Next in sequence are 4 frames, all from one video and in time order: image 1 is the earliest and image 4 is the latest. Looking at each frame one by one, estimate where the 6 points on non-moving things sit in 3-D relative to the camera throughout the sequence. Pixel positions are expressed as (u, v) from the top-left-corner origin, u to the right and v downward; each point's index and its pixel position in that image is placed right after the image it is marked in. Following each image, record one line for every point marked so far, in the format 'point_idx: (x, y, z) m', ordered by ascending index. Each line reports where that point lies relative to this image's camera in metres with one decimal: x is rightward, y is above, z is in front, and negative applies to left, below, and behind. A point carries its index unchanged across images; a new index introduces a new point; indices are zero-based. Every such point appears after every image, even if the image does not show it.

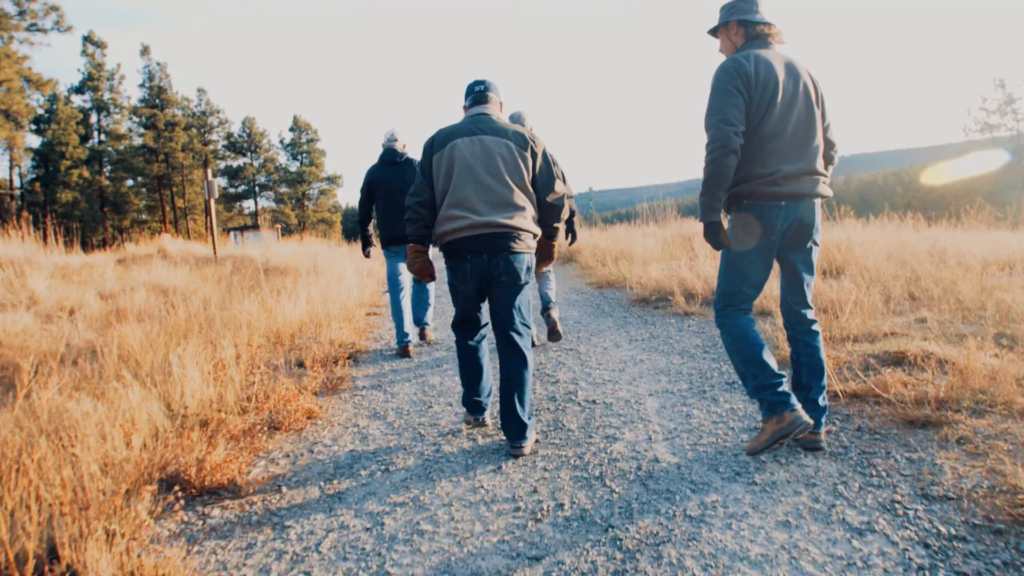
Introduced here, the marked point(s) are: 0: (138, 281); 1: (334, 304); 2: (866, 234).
0: (-5.7, +0.1, +10.6) m
1: (-1.9, -0.2, +7.4) m
2: (+5.0, +0.8, +9.7) m
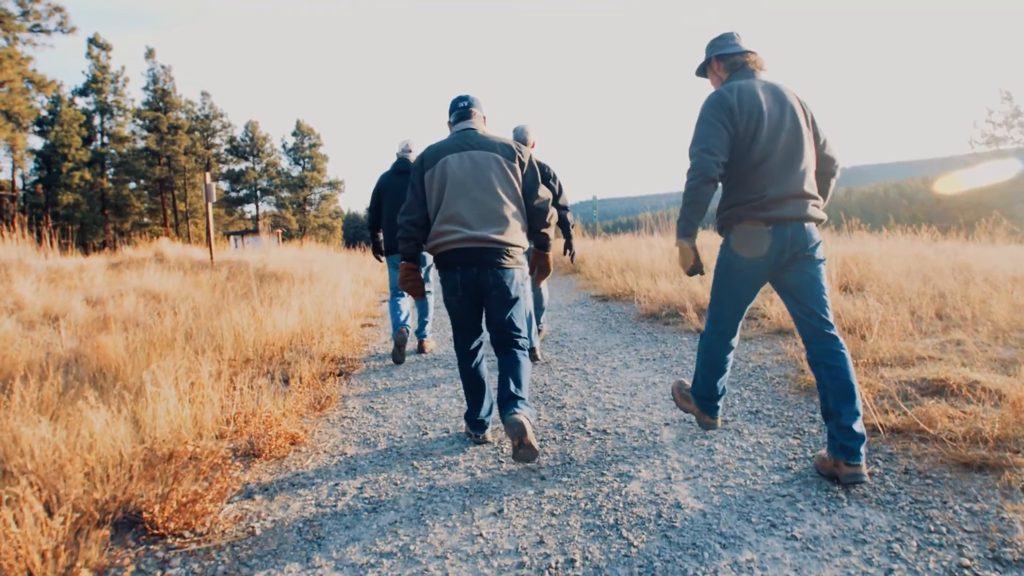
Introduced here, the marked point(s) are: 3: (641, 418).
0: (-5.7, 0.0, +10.2) m
1: (-1.9, -0.3, +7.1) m
2: (+5.1, +0.5, +9.4) m
3: (+0.7, -0.7, +3.7) m
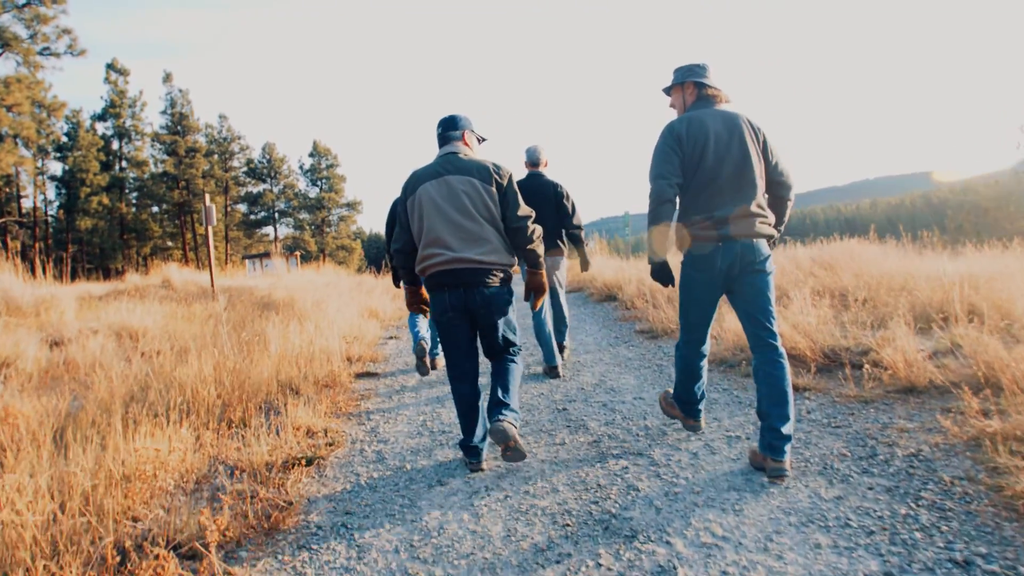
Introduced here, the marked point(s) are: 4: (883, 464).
0: (-5.4, -0.5, +9.0) m
1: (-1.6, -0.6, +5.7) m
2: (+5.4, +0.2, +7.9) m
3: (+0.8, -0.9, +2.2) m
4: (+1.6, -0.8, +3.0) m
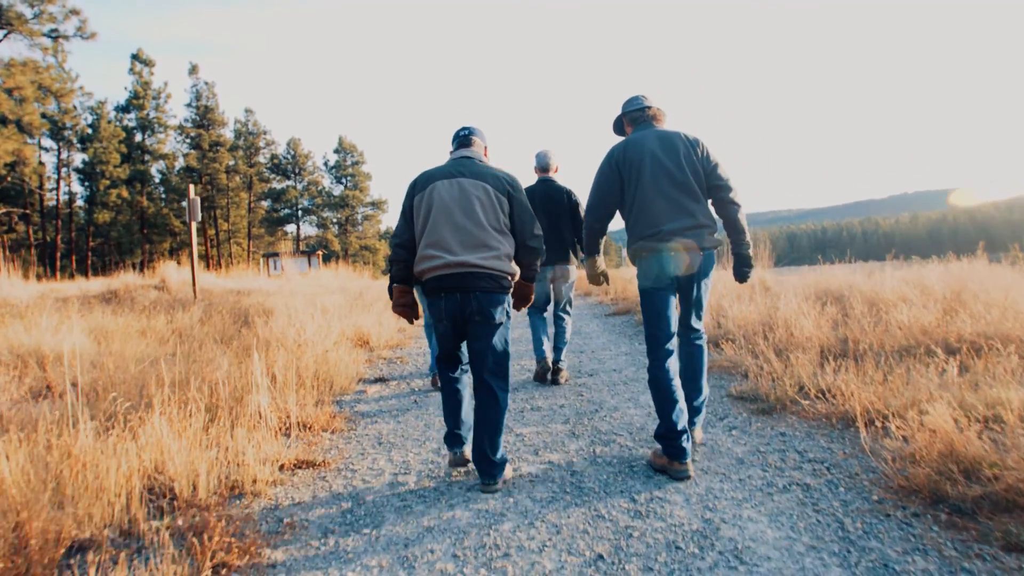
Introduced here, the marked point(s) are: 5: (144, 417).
0: (-5.0, -0.6, +7.0) m
1: (-1.5, -0.8, +3.5) m
2: (+5.6, -0.2, +5.3) m
3: (+0.8, -1.1, -0.1) m
4: (+1.6, -1.0, +0.6) m
5: (-2.1, -0.7, +4.0) m
